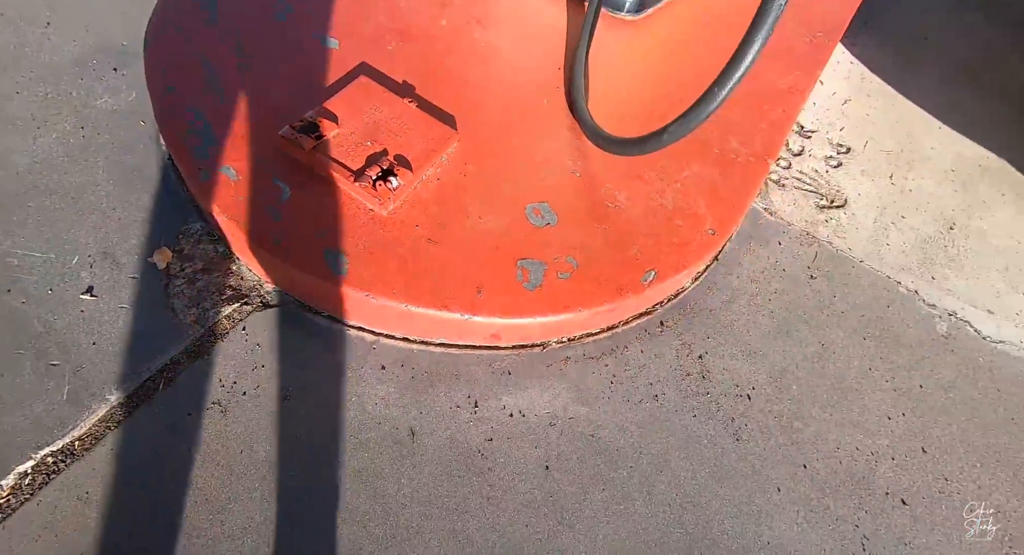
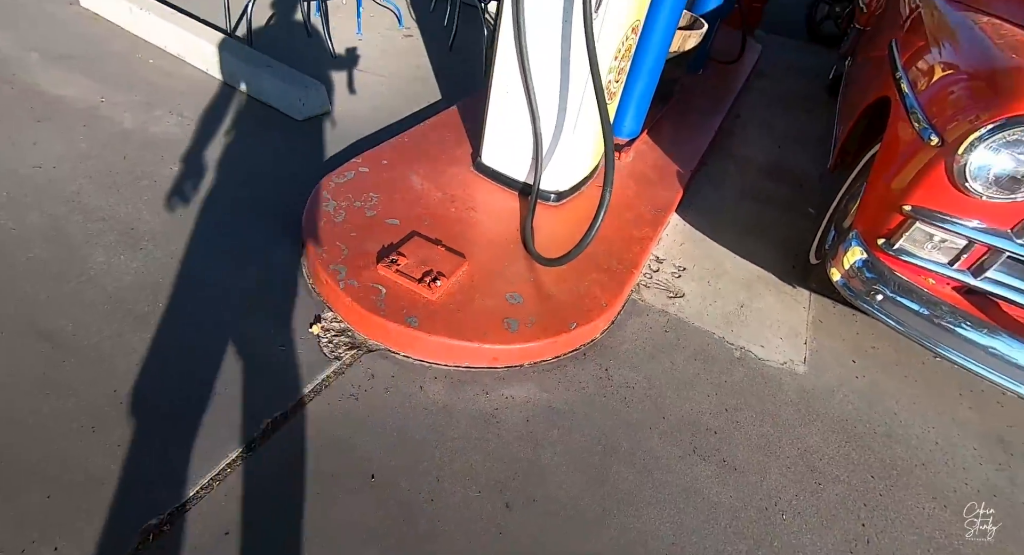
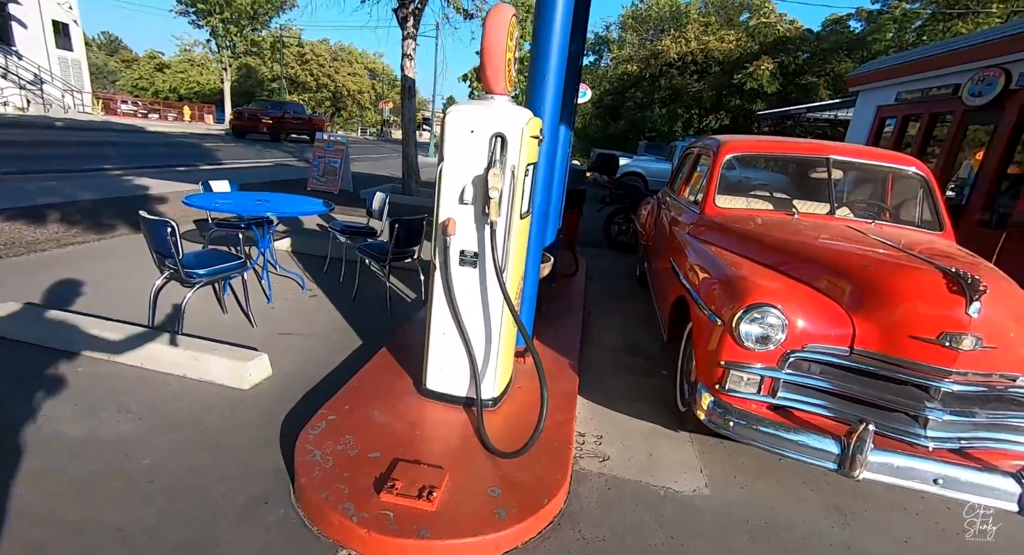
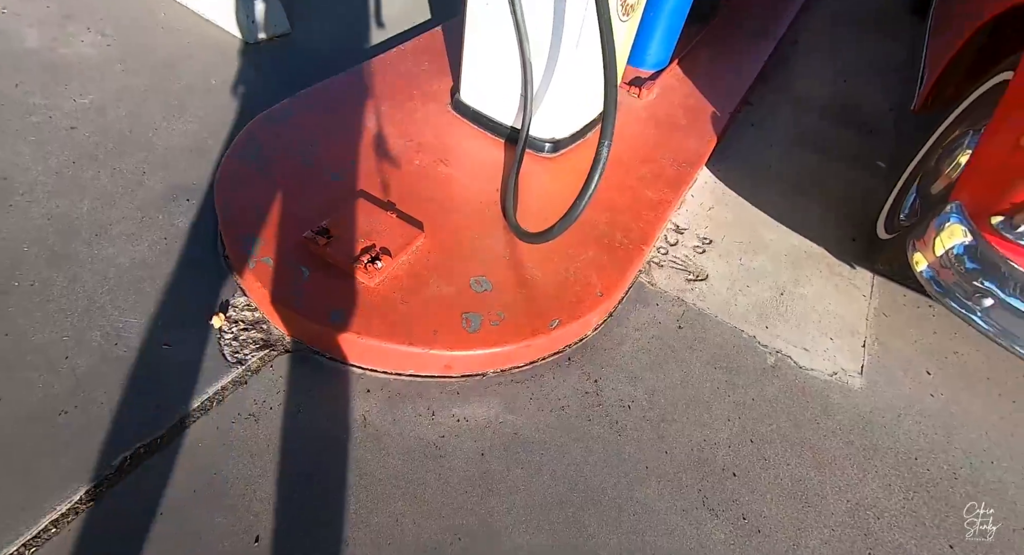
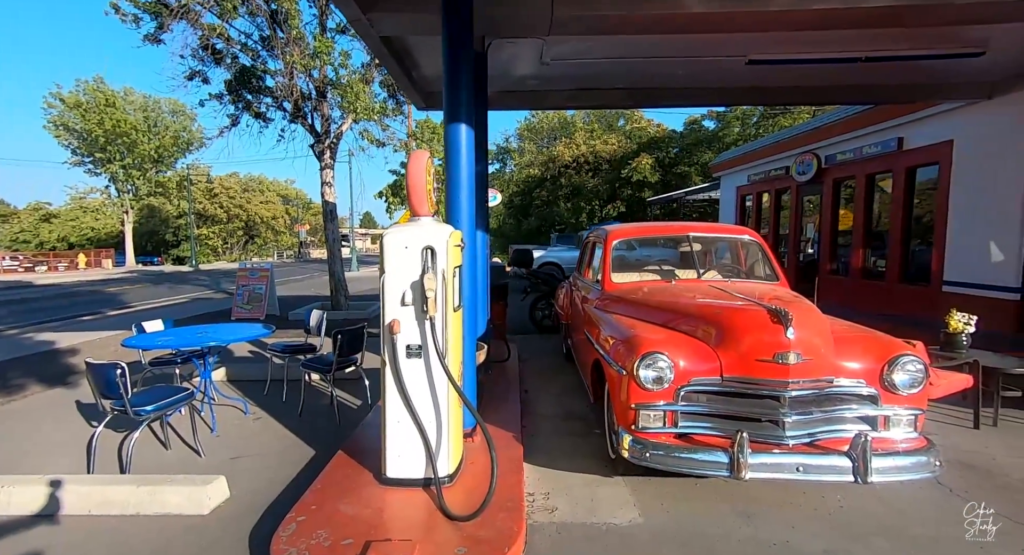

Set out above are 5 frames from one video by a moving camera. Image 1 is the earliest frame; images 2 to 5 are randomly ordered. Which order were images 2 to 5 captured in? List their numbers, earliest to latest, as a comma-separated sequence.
4, 2, 3, 5
